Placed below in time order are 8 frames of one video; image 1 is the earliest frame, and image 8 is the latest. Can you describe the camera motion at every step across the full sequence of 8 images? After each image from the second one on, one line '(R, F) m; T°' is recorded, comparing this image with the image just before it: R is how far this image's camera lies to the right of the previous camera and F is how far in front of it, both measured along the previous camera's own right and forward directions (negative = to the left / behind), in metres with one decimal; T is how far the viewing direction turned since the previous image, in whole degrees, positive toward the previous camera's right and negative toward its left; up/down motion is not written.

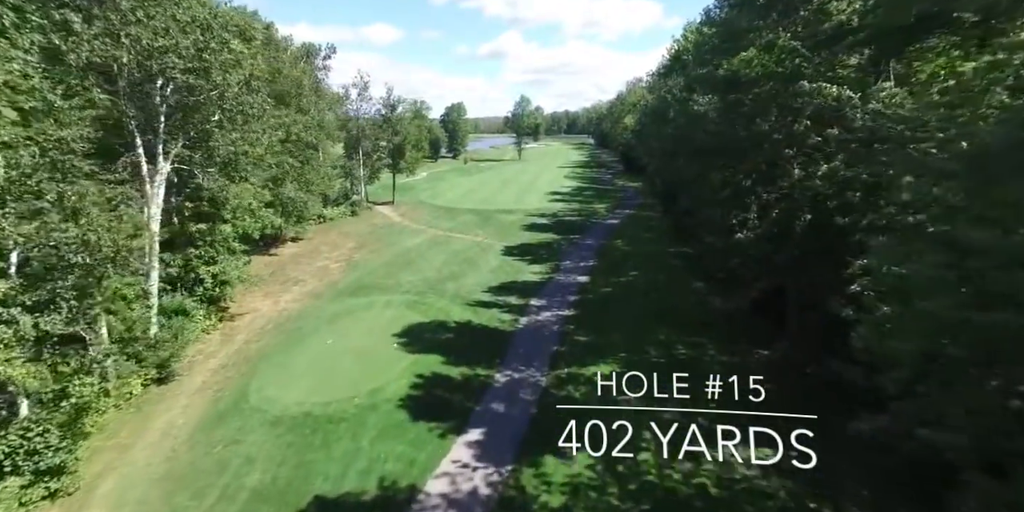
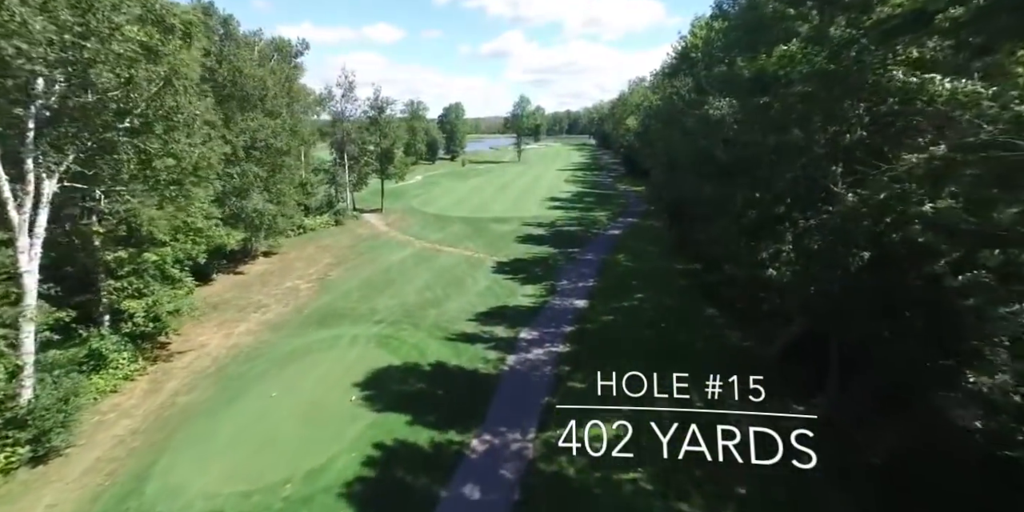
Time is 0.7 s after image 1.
(+0.5, +2.5) m; 0°
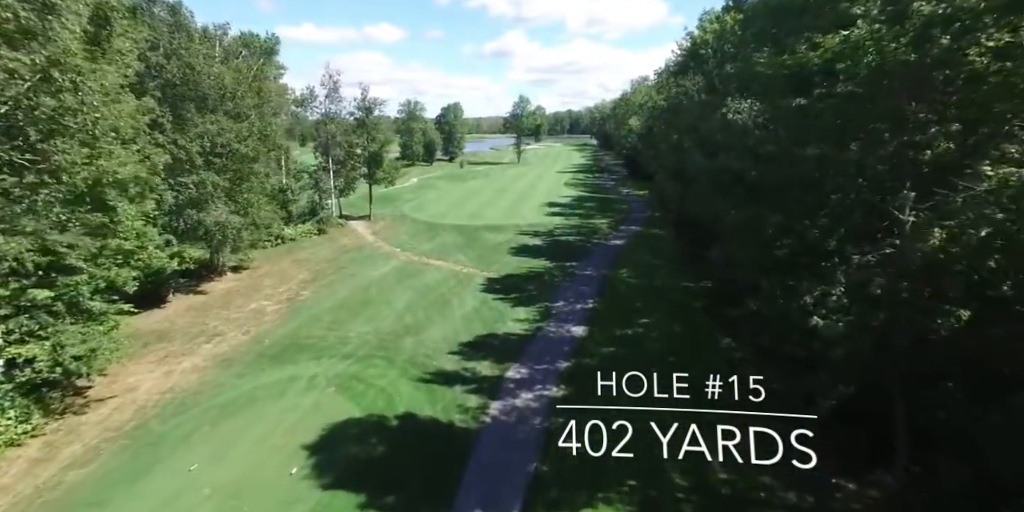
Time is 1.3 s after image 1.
(+0.4, +2.4) m; 0°
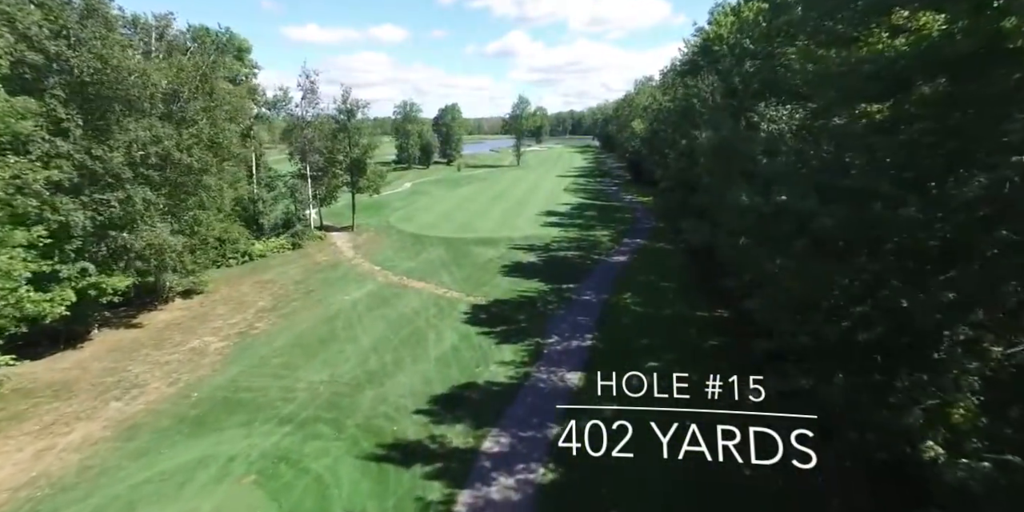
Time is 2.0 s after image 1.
(+0.6, +3.0) m; 0°
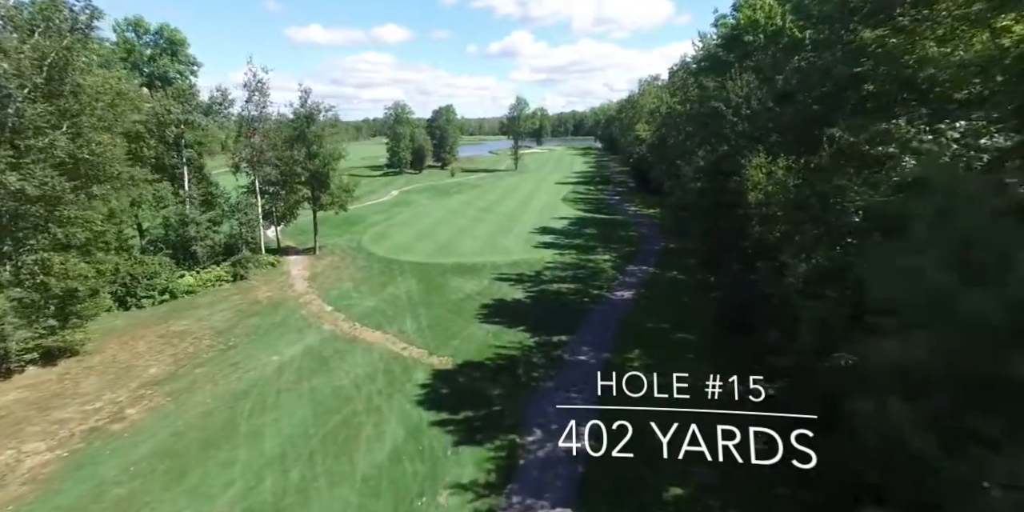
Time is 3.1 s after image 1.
(+1.0, +5.4) m; 0°
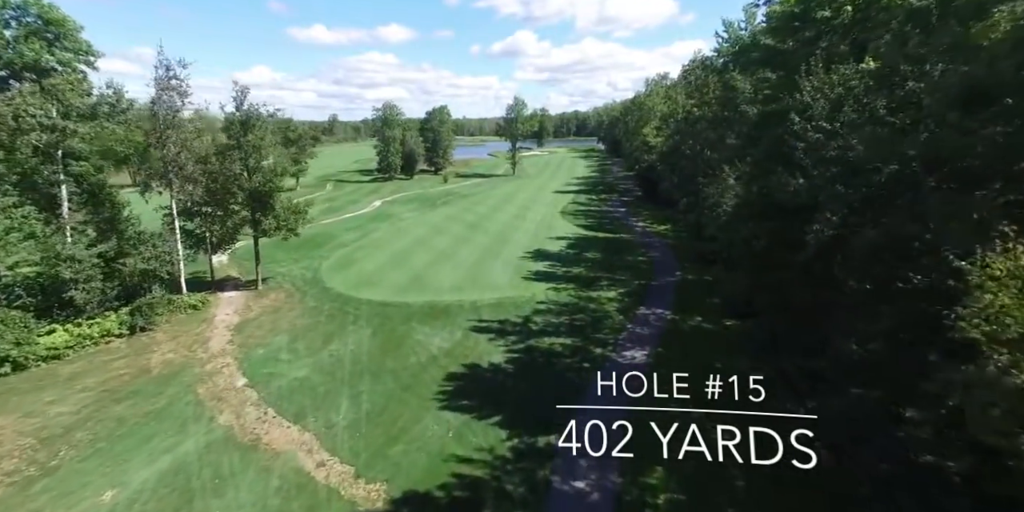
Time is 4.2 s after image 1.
(+0.9, +6.2) m; 0°
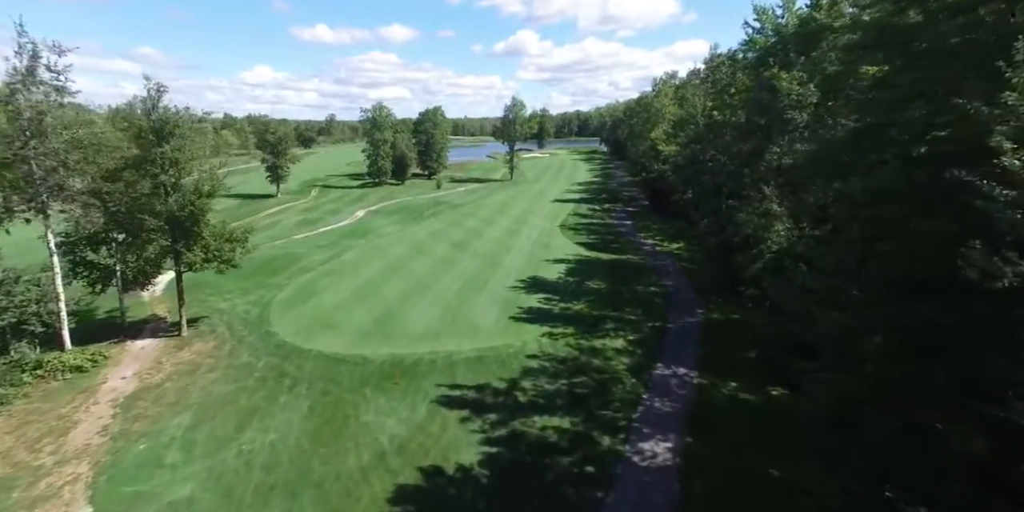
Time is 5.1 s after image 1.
(+0.7, +5.6) m; 0°
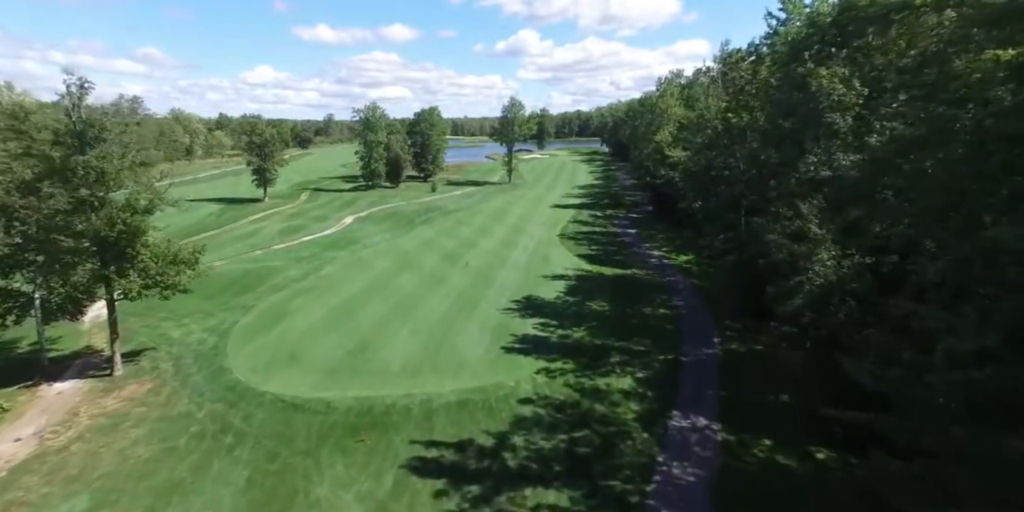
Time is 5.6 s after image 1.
(+0.4, +3.3) m; 0°
